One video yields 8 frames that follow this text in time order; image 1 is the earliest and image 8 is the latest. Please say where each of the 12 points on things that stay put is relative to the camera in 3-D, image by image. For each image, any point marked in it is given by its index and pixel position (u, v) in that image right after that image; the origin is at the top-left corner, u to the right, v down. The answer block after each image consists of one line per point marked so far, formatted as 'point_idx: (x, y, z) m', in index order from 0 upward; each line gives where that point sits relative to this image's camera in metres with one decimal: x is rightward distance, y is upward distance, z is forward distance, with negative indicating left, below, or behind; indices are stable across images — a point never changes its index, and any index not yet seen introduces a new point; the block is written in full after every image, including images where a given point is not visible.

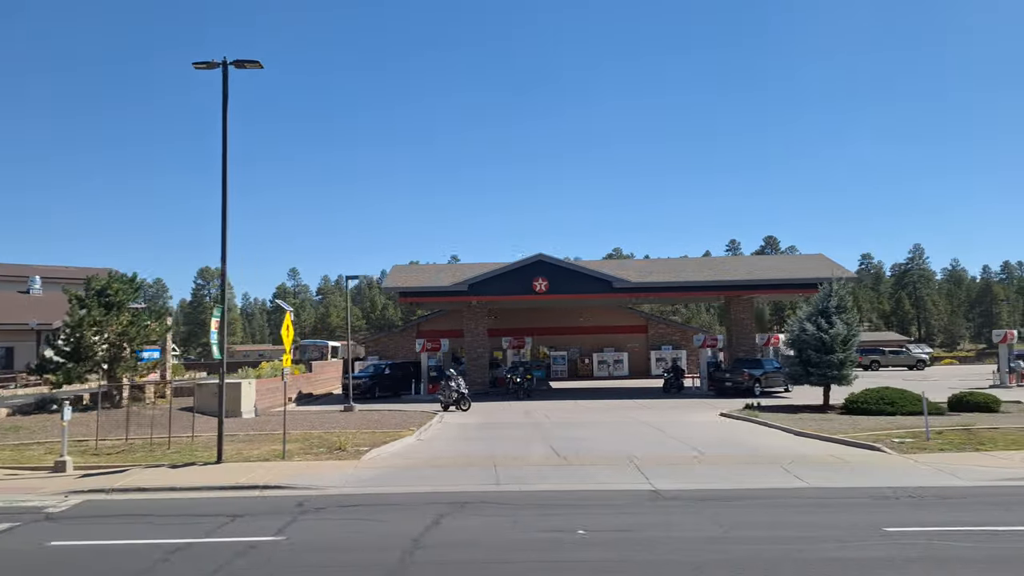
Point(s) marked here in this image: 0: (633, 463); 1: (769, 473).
0: (+1.7, -2.5, +14.2) m
1: (+3.5, -2.4, +13.4) m
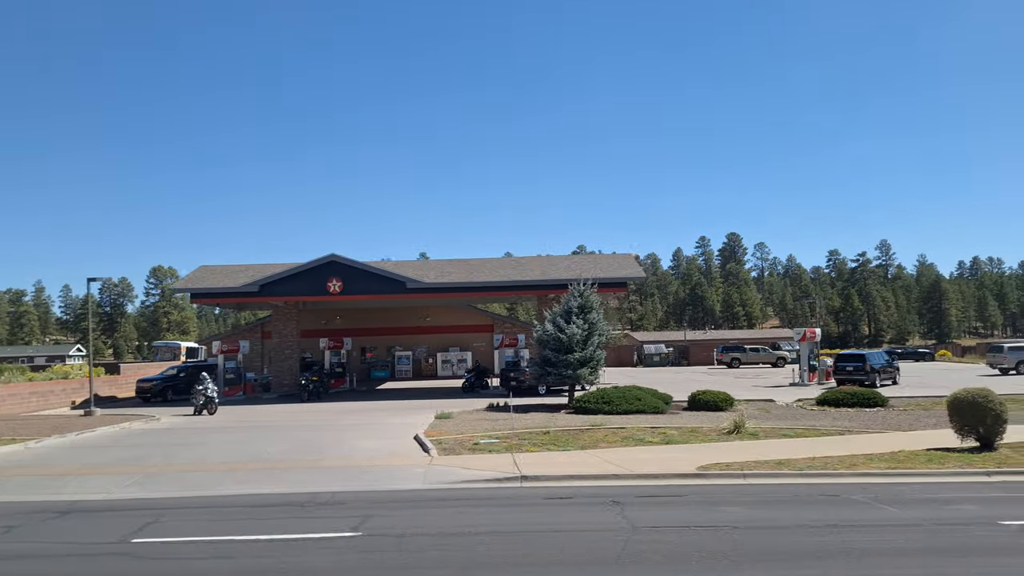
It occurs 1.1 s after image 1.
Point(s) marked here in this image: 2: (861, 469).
0: (-4.9, -2.6, +14.2) m
1: (-3.1, -2.5, +13.4) m
2: (+4.4, -2.3, +12.9) m
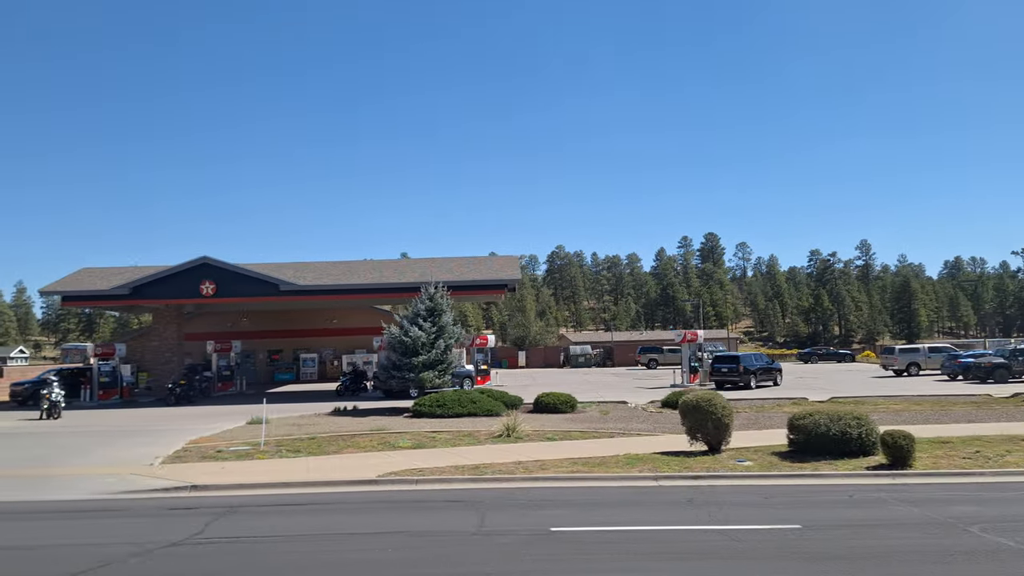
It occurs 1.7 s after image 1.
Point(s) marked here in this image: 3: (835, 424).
0: (-8.9, -2.7, +14.0) m
1: (-7.1, -2.6, +13.3) m
2: (+0.5, -2.4, +12.9) m
3: (+4.5, -1.8, +13.7) m
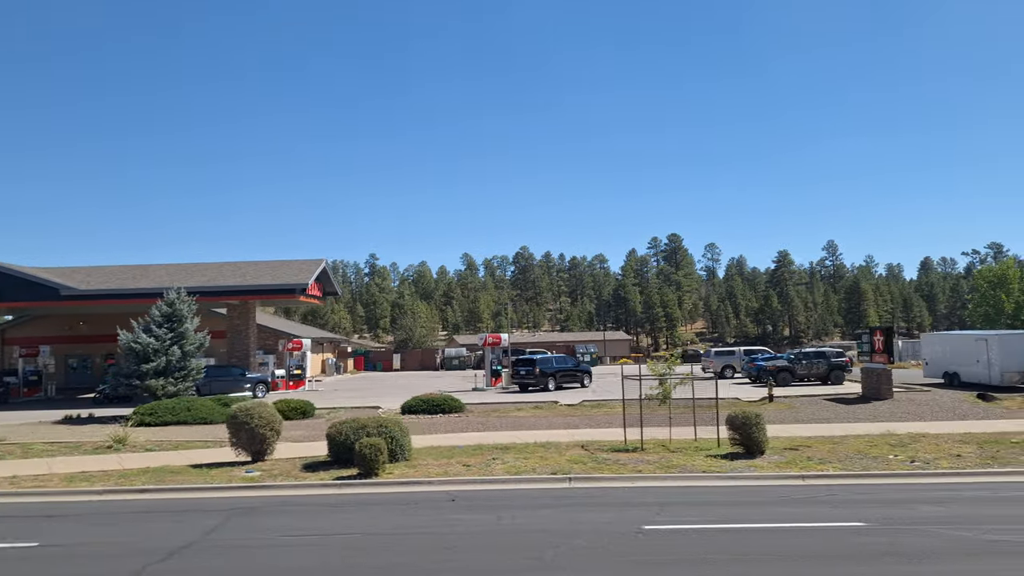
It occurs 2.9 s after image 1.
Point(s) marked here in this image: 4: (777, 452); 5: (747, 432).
0: (-15.6, -2.8, +13.5) m
1: (-13.8, -2.7, +12.9) m
2: (-6.2, -2.5, +12.7) m
3: (-2.1, -2.0, +13.6) m
4: (+3.6, -2.2, +13.6) m
5: (+3.2, -1.9, +13.5) m
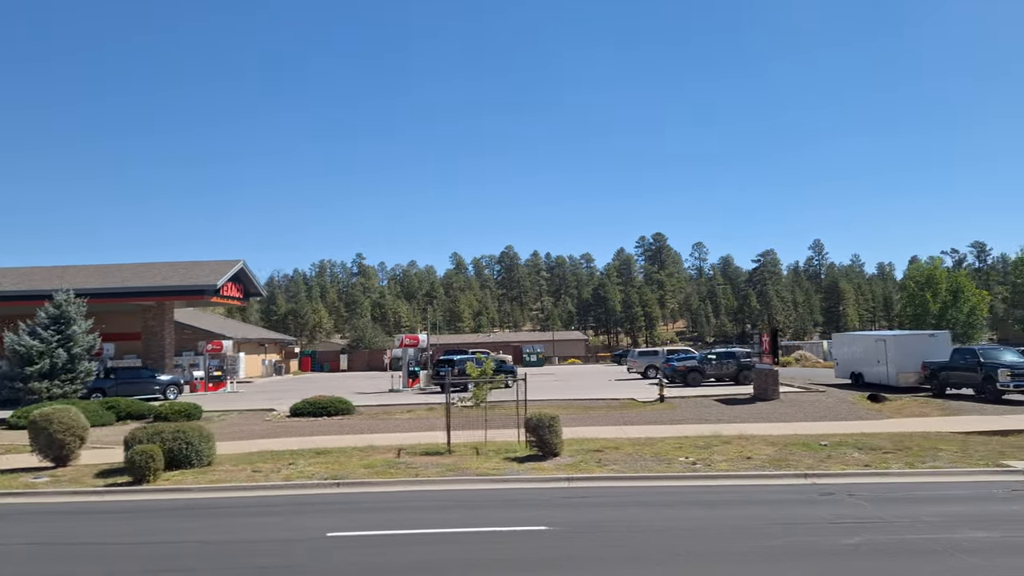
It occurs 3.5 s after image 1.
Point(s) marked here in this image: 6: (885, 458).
0: (-18.3, -2.9, +13.3) m
1: (-16.5, -2.8, +12.7) m
2: (-9.0, -2.6, +12.6) m
3: (-4.9, -2.0, +13.5) m
4: (+0.8, -2.3, +13.6) m
5: (+0.4, -2.0, +13.5) m
6: (+4.7, -2.2, +12.8) m
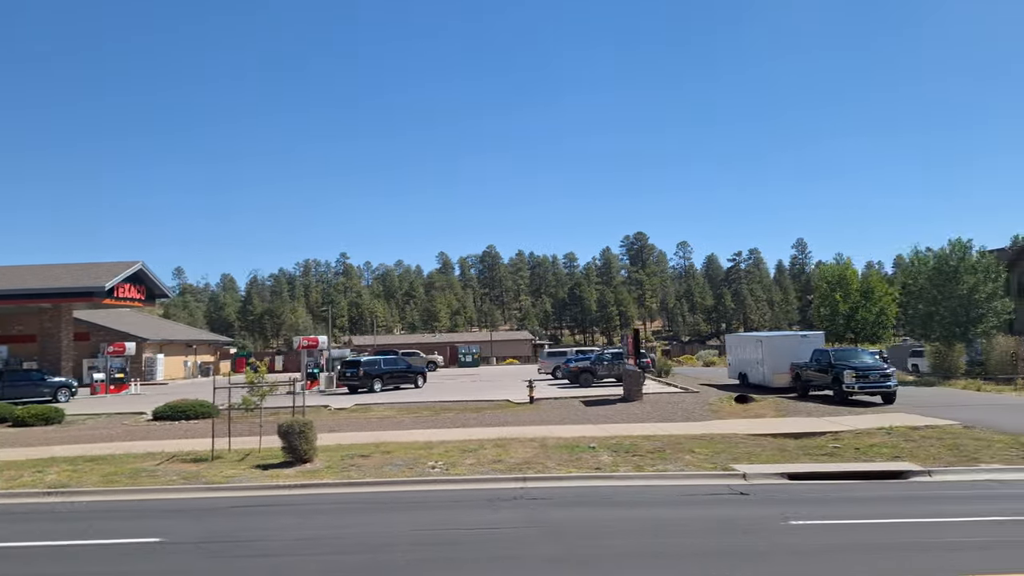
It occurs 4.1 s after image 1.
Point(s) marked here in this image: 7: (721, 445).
0: (-21.7, -3.0, +12.9) m
1: (-19.8, -2.9, +12.3) m
2: (-12.3, -2.6, +12.3) m
3: (-8.2, -2.1, +13.3) m
4: (-2.5, -2.3, +13.5) m
5: (-2.9, -2.0, +13.4) m
6: (+1.4, -2.2, +12.8) m
7: (+2.9, -2.2, +14.3) m
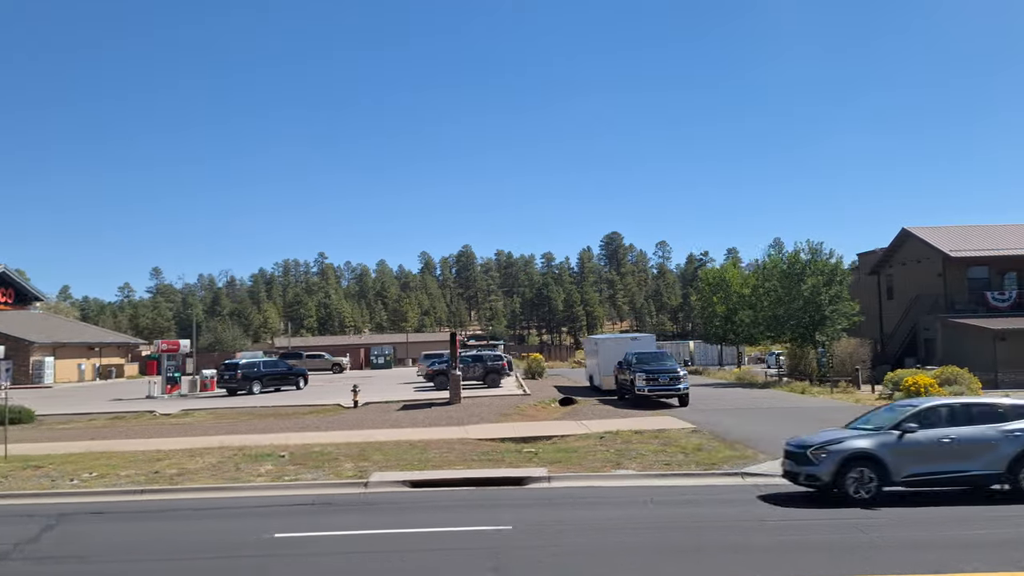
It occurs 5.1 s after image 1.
0: (-26.1, -3.1, +12.3) m
1: (-24.3, -3.0, +11.8) m
2: (-16.7, -2.8, +12.0) m
3: (-12.7, -2.2, +13.0) m
4: (-7.0, -2.4, +13.4) m
5: (-7.4, -2.1, +13.2) m
6: (-3.0, -2.3, +12.8) m
7: (-1.5, -2.3, +14.2) m
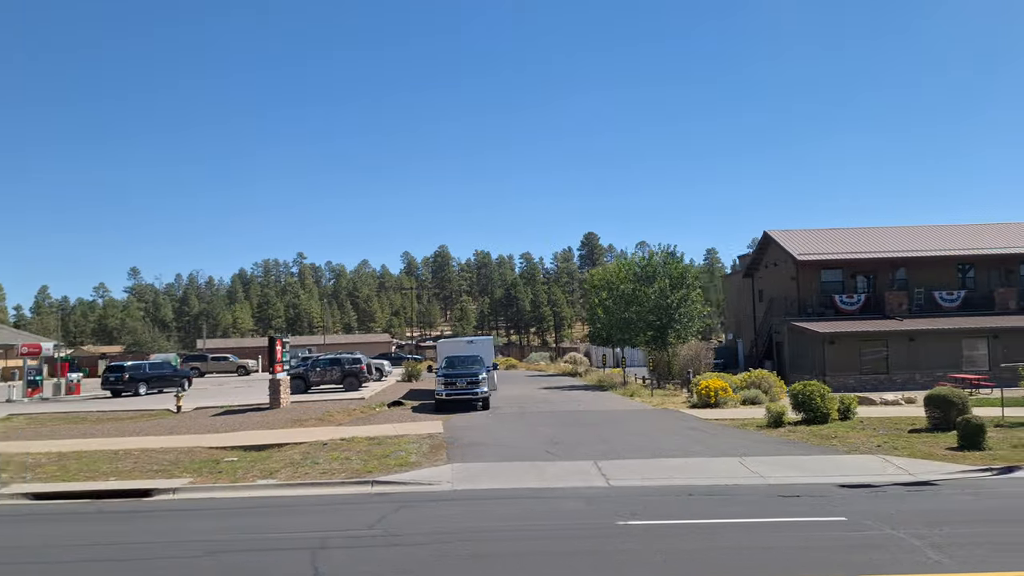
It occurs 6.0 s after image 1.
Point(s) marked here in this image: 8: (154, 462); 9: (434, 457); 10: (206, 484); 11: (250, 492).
0: (-30.4, -3.3, +11.7) m
1: (-28.6, -3.1, +11.2) m
2: (-21.0, -2.9, +11.5) m
3: (-17.0, -2.3, +12.7) m
4: (-11.3, -2.5, +13.2) m
5: (-11.7, -2.2, +13.0) m
6: (-7.3, -2.4, +12.6) m
7: (-5.9, -2.4, +14.1) m
8: (-5.0, -2.5, +14.4) m
9: (-1.1, -2.4, +14.3) m
10: (-3.6, -2.4, +12.2) m
11: (-3.0, -2.4, +11.8) m
